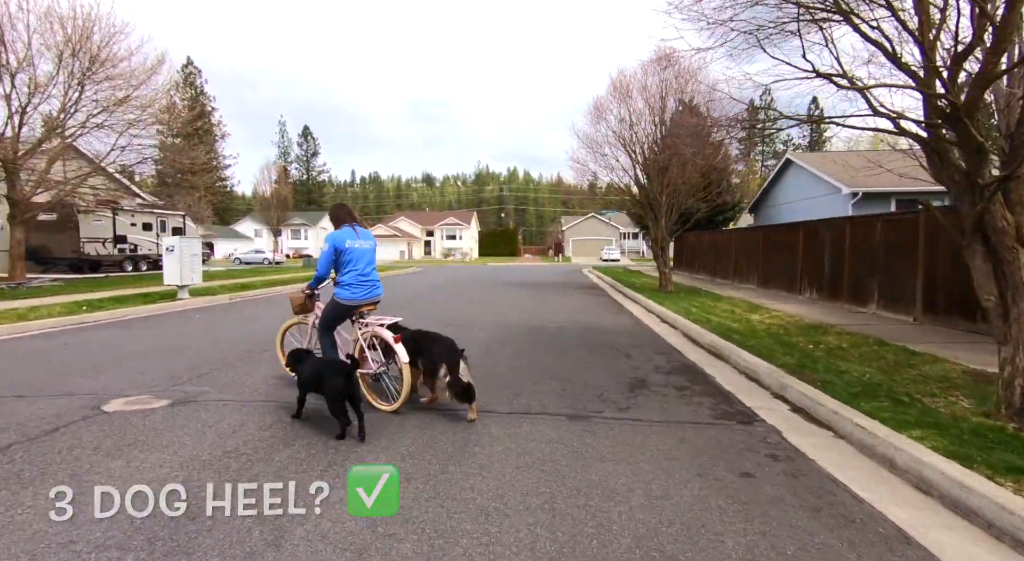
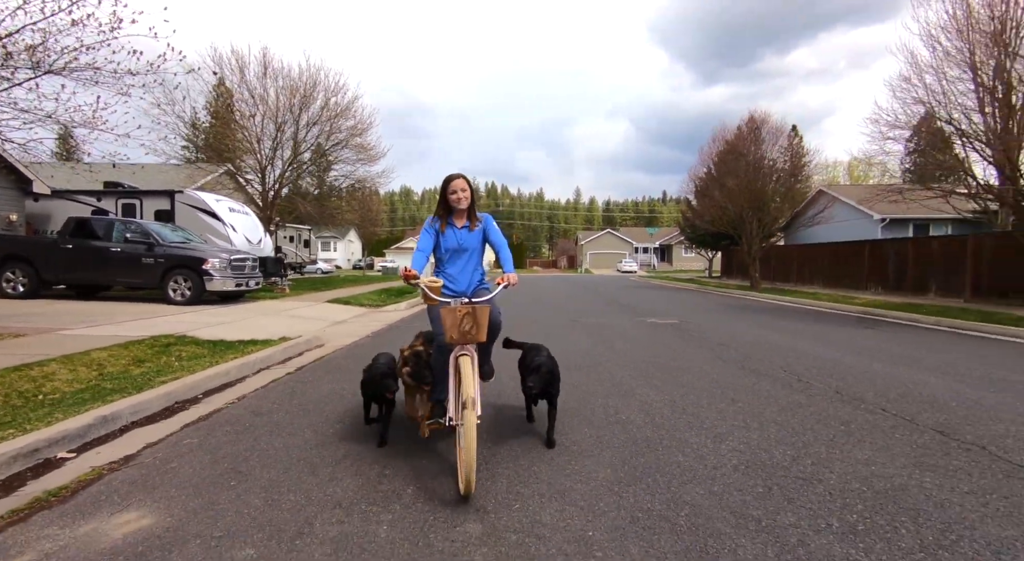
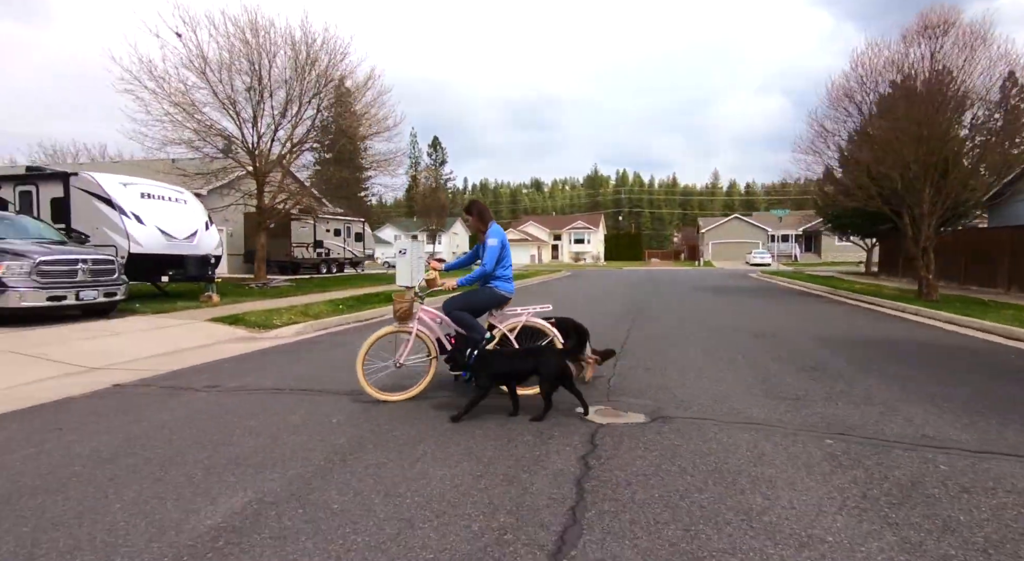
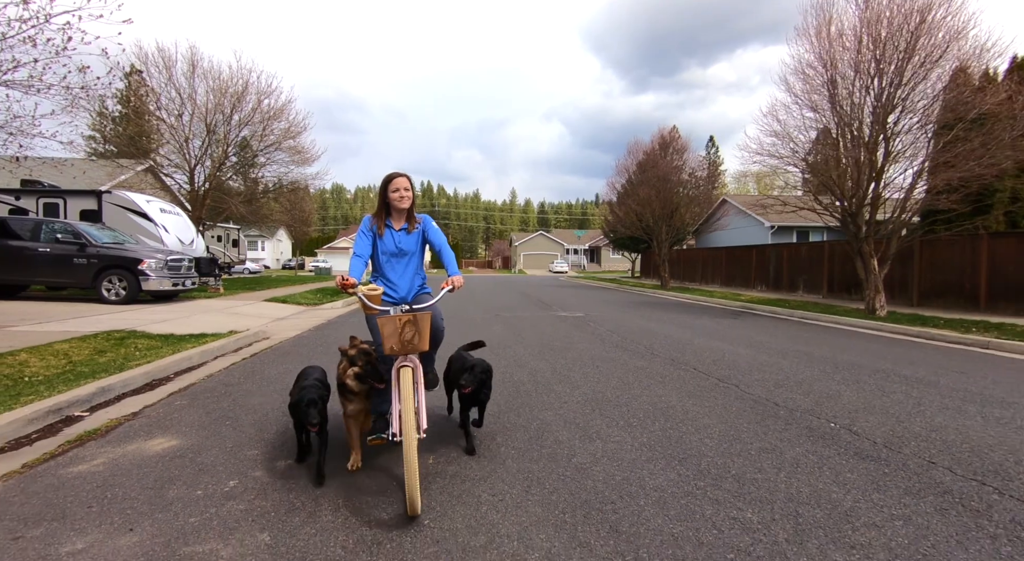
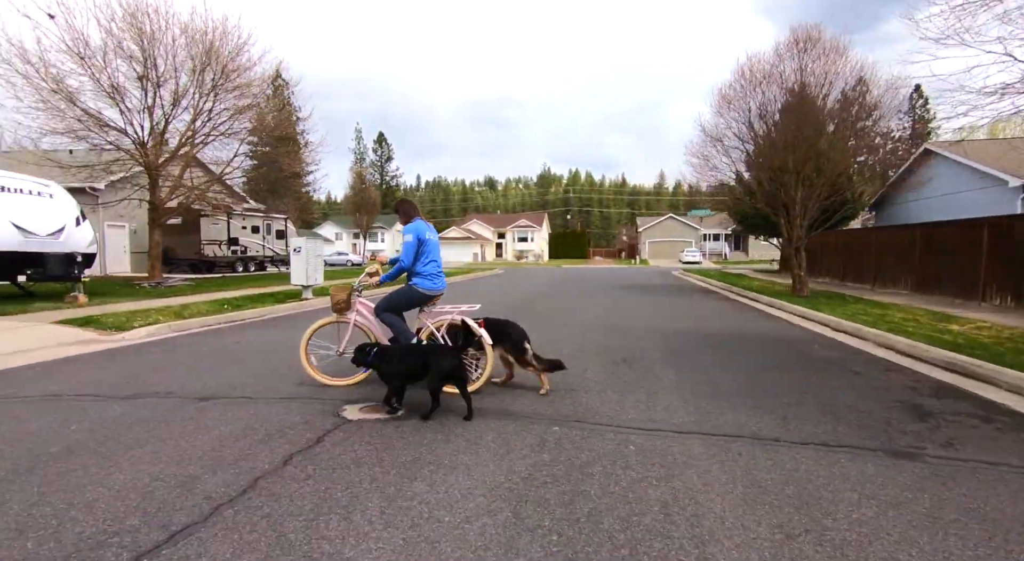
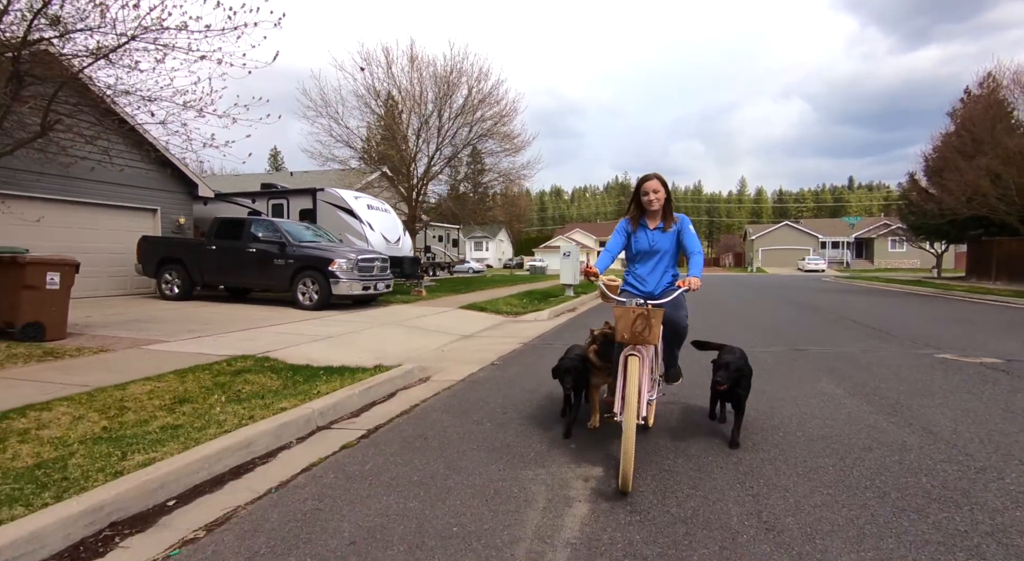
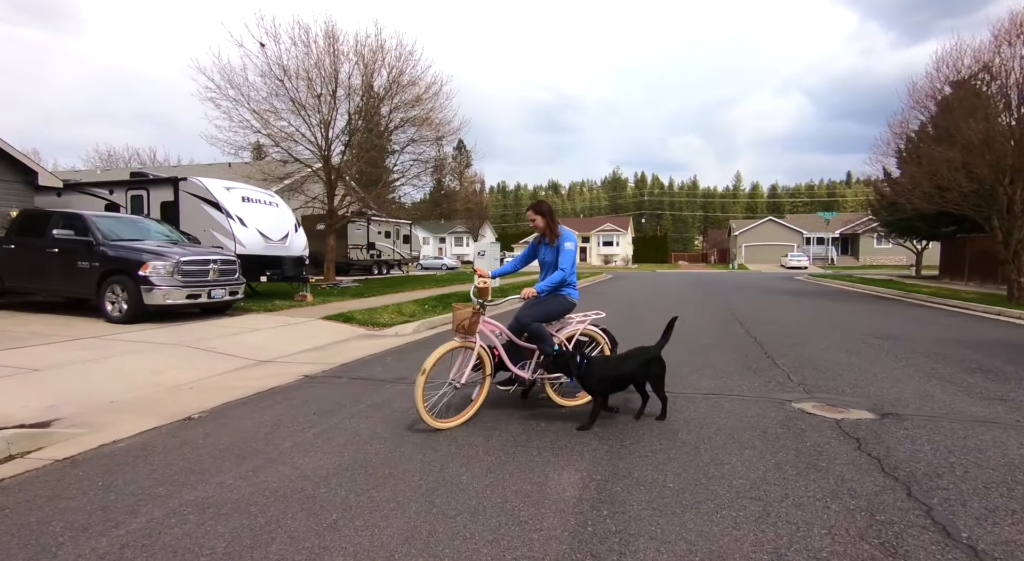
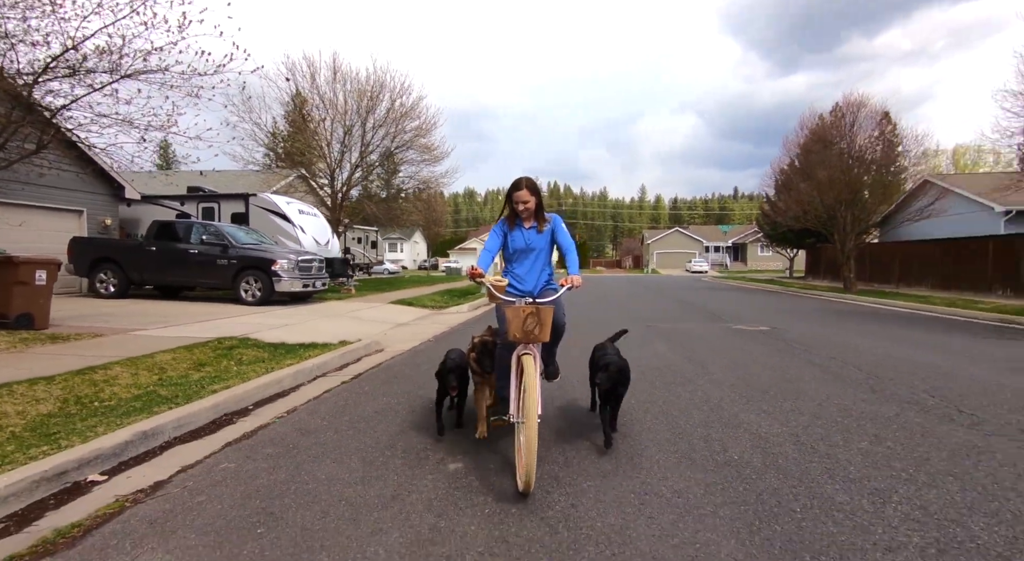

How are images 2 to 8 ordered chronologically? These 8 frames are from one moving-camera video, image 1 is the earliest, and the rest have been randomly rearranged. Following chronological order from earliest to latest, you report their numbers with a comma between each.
5, 3, 7, 6, 8, 2, 4
